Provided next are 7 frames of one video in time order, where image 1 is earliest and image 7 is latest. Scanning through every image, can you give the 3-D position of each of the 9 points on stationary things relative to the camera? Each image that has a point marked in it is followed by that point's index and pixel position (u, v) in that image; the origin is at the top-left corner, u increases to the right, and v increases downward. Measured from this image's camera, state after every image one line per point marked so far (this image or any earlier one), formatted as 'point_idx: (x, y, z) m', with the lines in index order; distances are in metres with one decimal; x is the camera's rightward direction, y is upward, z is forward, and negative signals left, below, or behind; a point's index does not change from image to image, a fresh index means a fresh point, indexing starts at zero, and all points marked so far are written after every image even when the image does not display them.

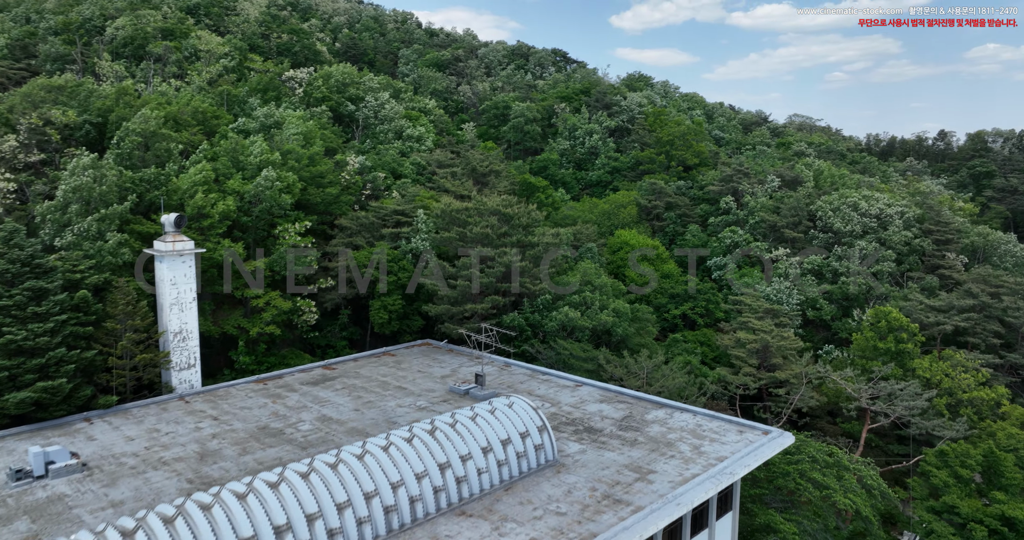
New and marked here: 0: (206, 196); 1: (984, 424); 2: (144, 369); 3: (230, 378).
0: (-7.2, +1.7, +16.8) m
1: (+12.1, -4.0, +18.3) m
2: (-7.6, -2.1, +14.7) m
3: (-6.8, -2.6, +17.2) m
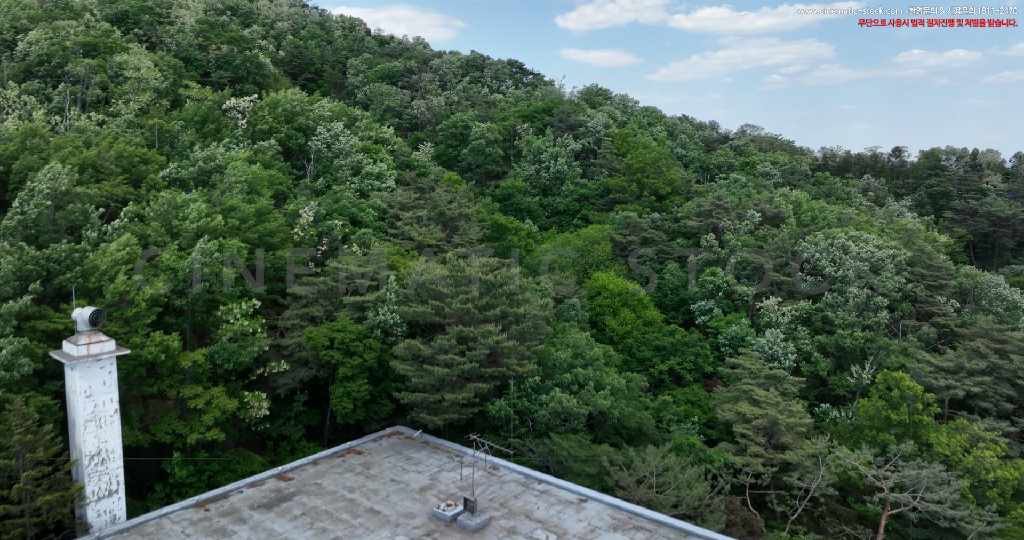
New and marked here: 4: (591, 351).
0: (-7.4, -0.2, +13.8) m
1: (+11.8, -5.7, +16.7) m
2: (-7.6, -4.0, +11.7) m
3: (-7.0, -4.5, +14.2) m
4: (+2.0, -2.1, +18.5) m
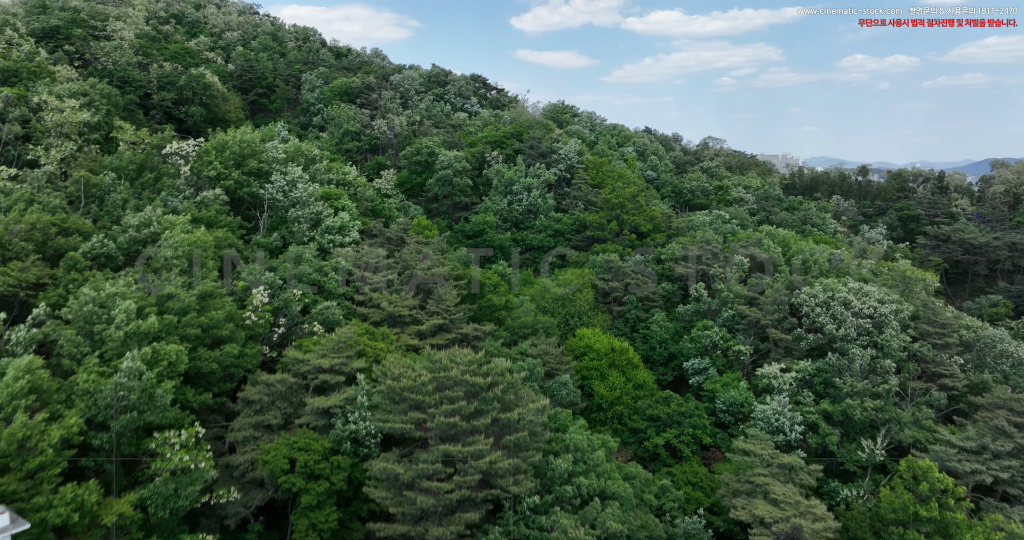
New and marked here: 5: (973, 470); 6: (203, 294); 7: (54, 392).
0: (-7.4, -2.3, +11.0) m
1: (+11.7, -7.7, +15.0) m
2: (-7.4, -6.1, +8.8) m
3: (-6.9, -6.6, +11.4) m
4: (+1.8, -4.2, +16.2) m
5: (+12.1, -5.3, +18.8) m
6: (-6.9, -0.5, +15.8) m
7: (-7.7, -2.0, +11.9) m
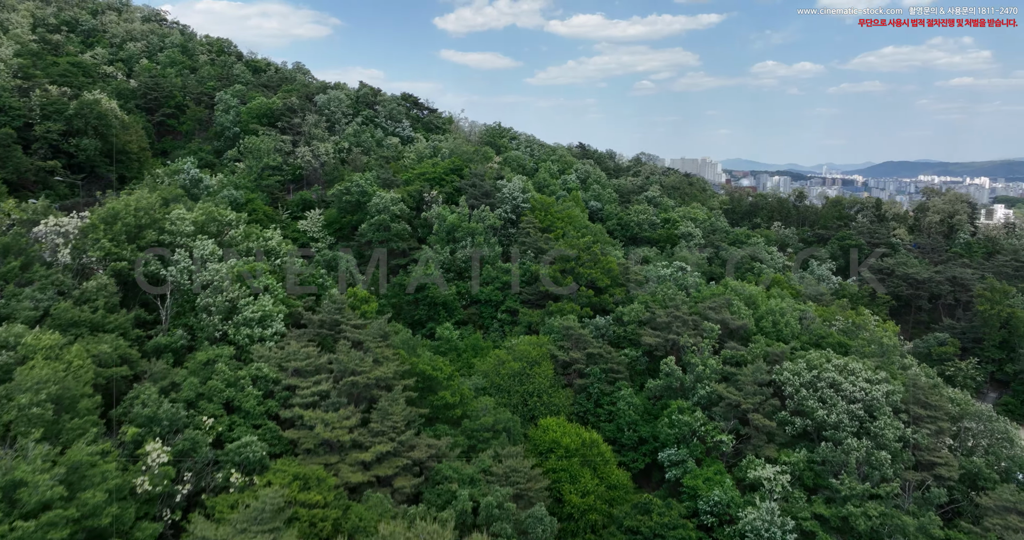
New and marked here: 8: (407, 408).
0: (-7.2, -5.0, +6.9) m
1: (+11.4, -10.2, +12.9) m
2: (-7.0, -8.8, +4.8) m
3: (-6.8, -9.3, +7.4) m
4: (+1.4, -6.8, +13.0) m
5: (+11.4, -7.8, +16.7) m
6: (-7.3, -3.2, +11.8) m
7: (-7.6, -4.7, +7.9) m
8: (-2.7, -3.5, +18.3) m
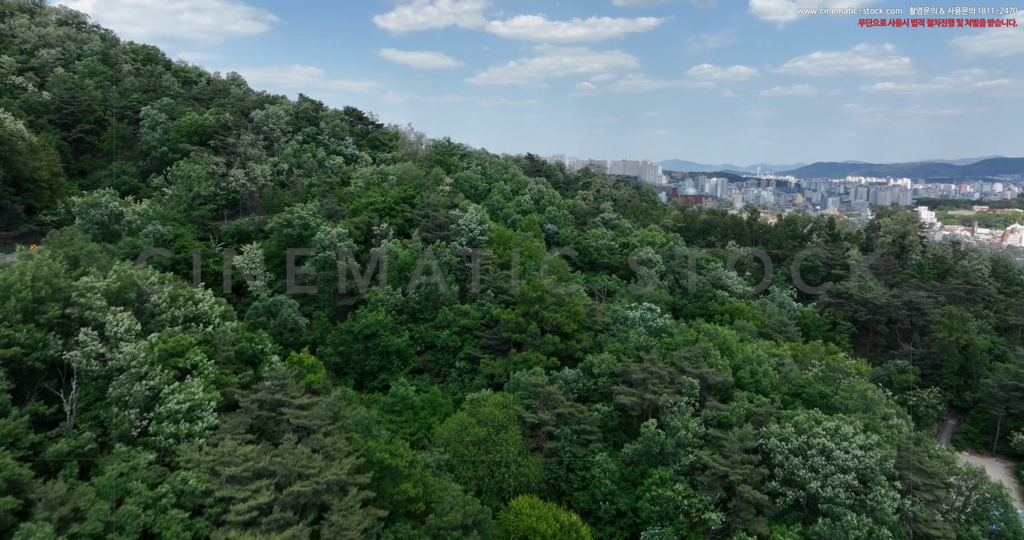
0: (-6.9, -6.9, +4.0) m
1: (+11.3, -11.9, +11.5) m
2: (-6.4, -10.7, +1.9) m
3: (-6.4, -11.2, +4.5) m
4: (+1.3, -8.6, +10.8) m
5: (+10.9, -9.5, +15.2) m
6: (-7.3, -5.1, +8.8) m
7: (-7.3, -6.6, +4.9) m
8: (-3.3, -5.4, +15.7) m
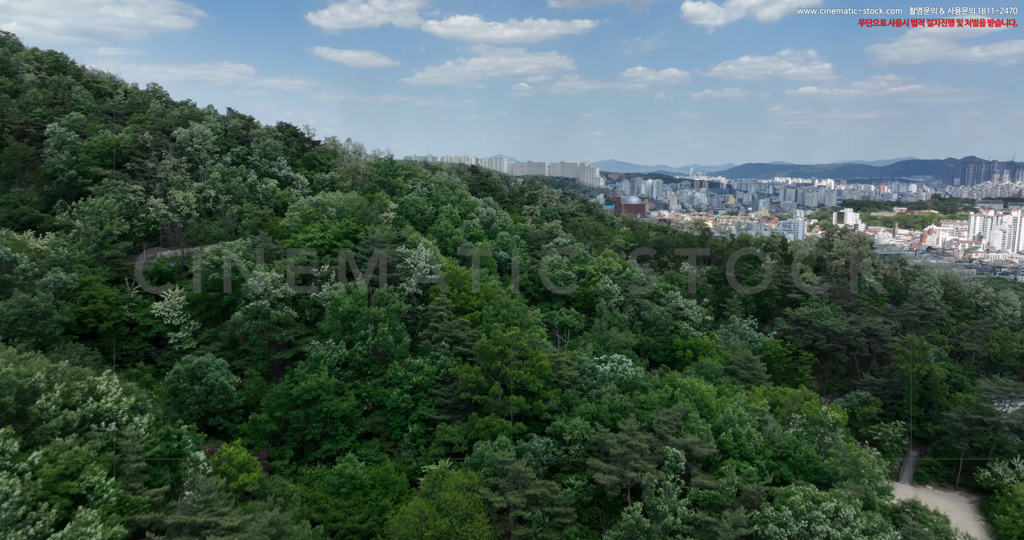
0: (-6.1, -8.9, +0.6) m
1: (+11.4, -13.8, +9.6) m
2: (-5.5, -12.7, -1.5) m
3: (-5.7, -13.2, +1.2) m
4: (+1.4, -10.5, +8.1) m
5: (+10.7, -11.4, +13.4) m
6: (-7.0, -7.2, +5.4) m
7: (-6.7, -8.7, +1.5) m
8: (-3.6, -7.4, +12.6) m
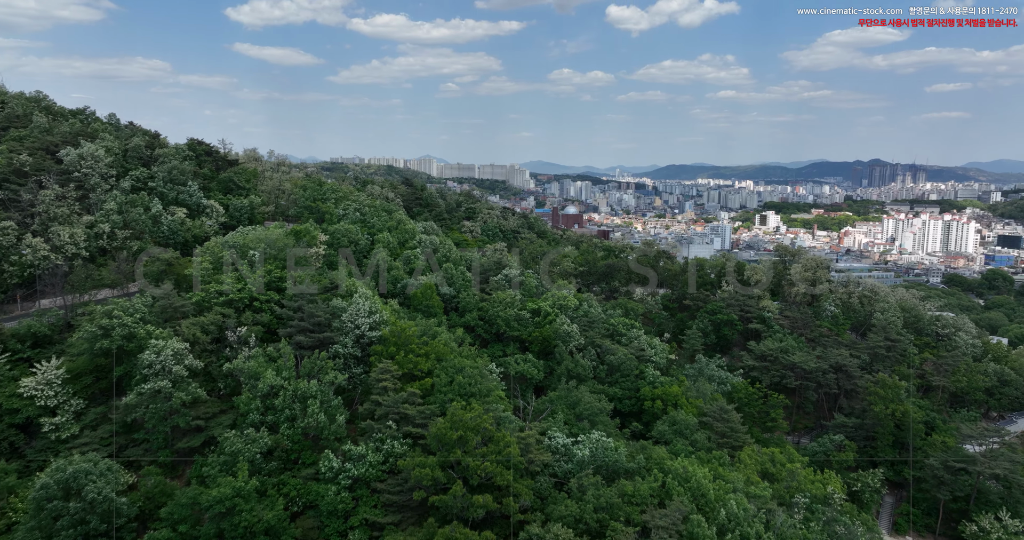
0: (-4.6, -11.1, -4.4) m
1: (+11.9, -15.8, +6.3) m
2: (-3.7, -14.9, -6.4) m
3: (-4.2, -15.5, -3.8) m
4: (+2.1, -12.7, +3.8) m
5: (+10.9, -13.5, +9.9) m
6: (-6.0, -9.4, +0.3) m
7: (-5.3, -10.9, -3.6) m
8: (-3.3, -9.6, +7.8) m
